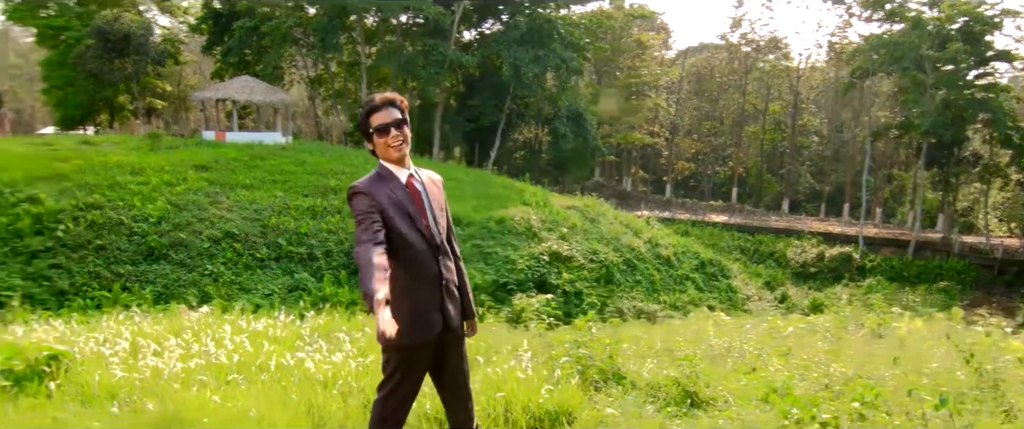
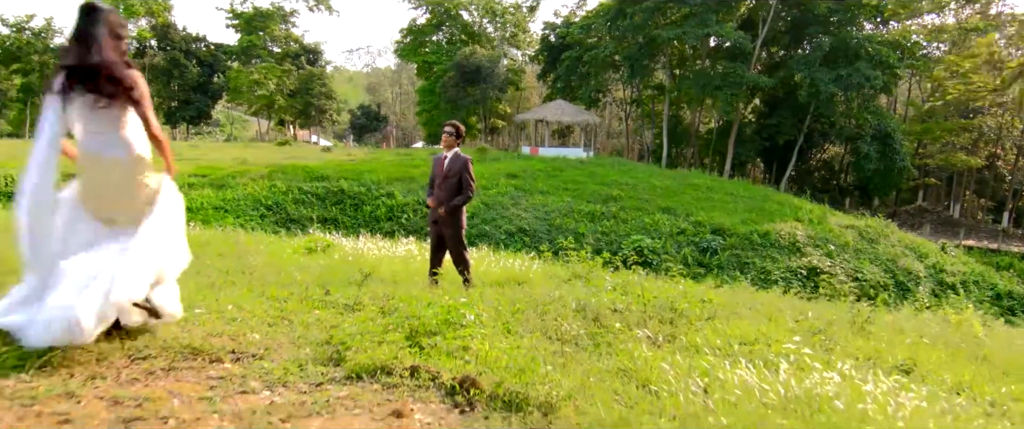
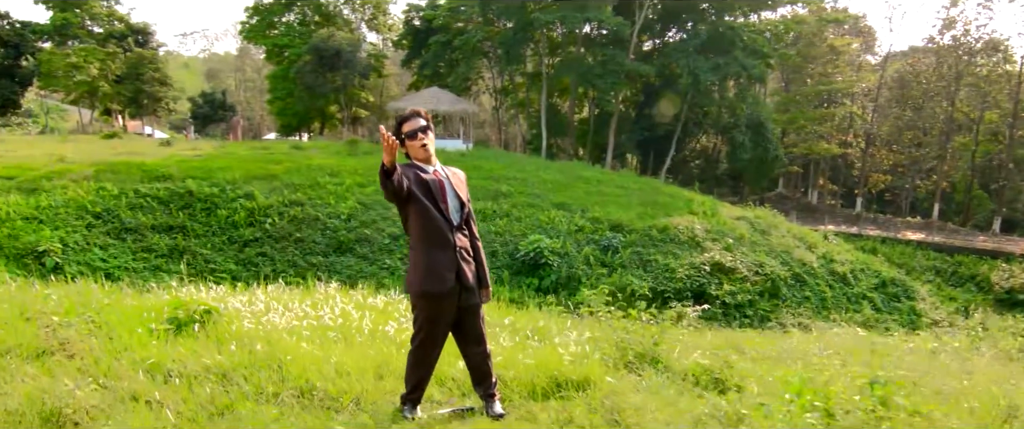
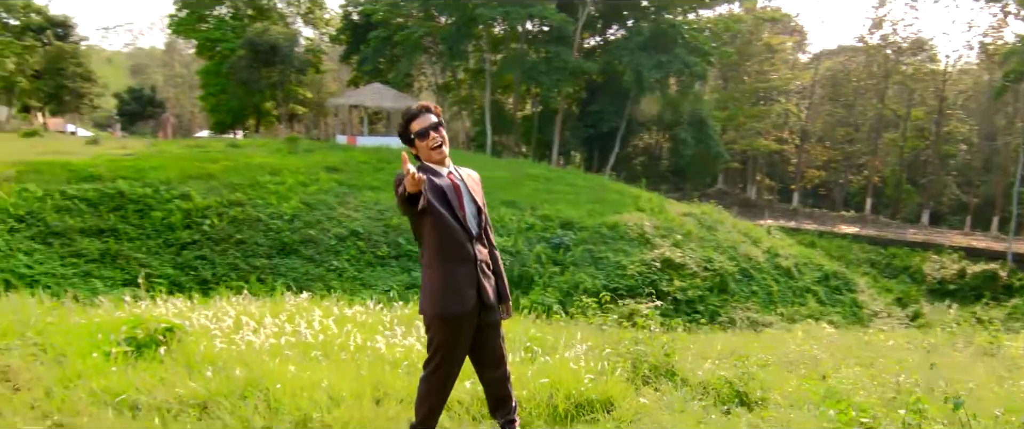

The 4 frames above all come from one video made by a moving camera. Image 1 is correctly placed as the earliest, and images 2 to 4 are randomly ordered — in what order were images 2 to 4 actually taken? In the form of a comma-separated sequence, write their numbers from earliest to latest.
4, 3, 2
